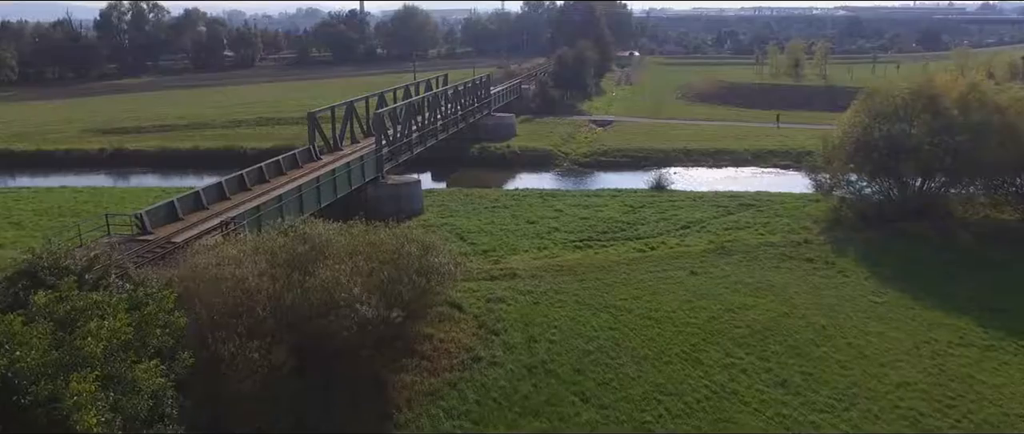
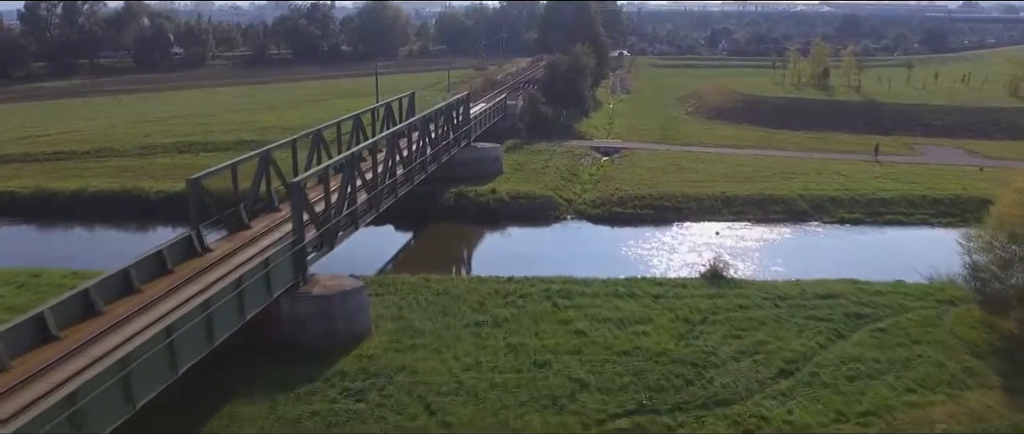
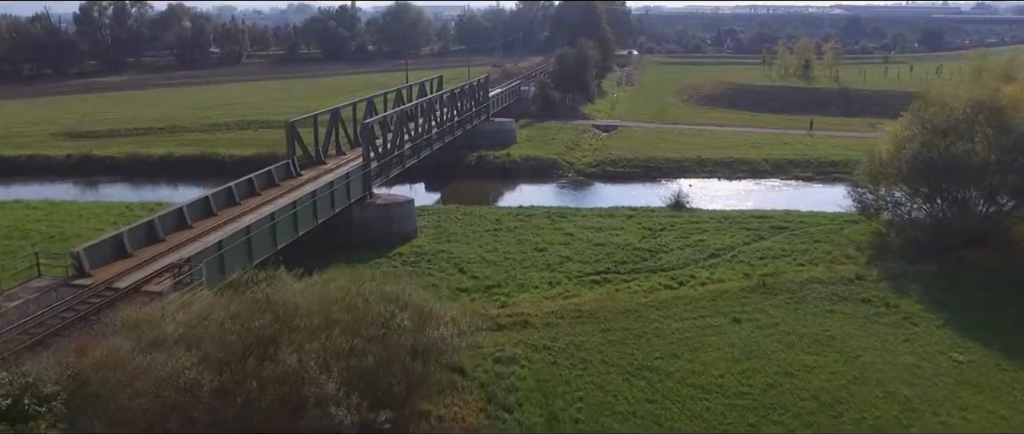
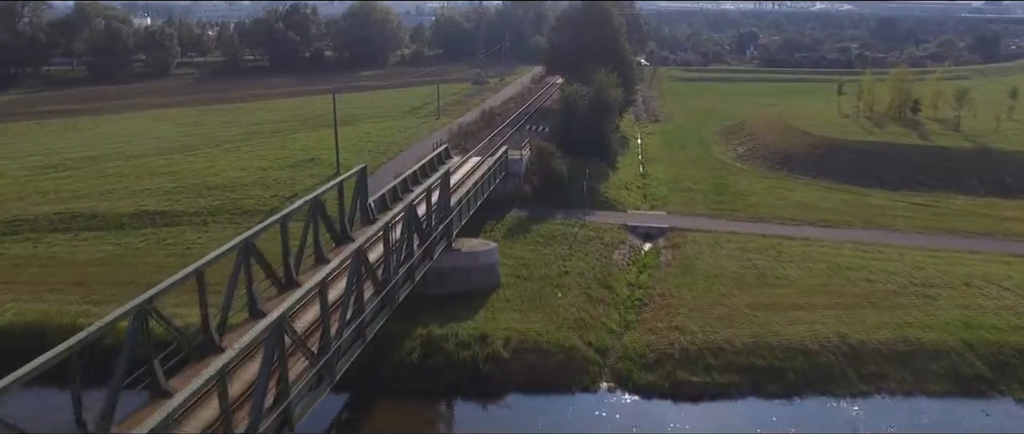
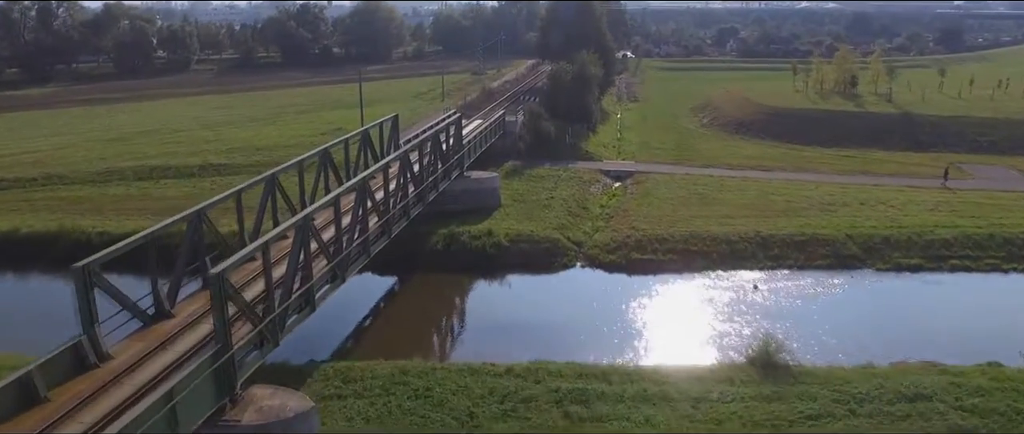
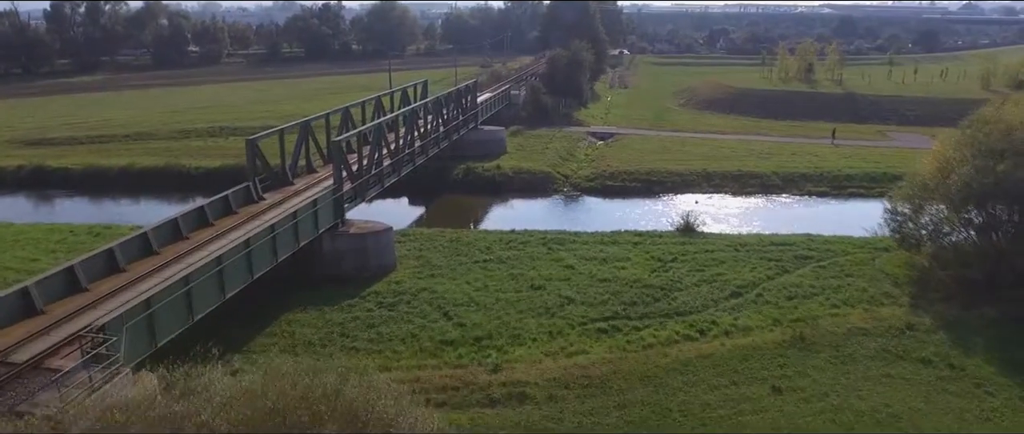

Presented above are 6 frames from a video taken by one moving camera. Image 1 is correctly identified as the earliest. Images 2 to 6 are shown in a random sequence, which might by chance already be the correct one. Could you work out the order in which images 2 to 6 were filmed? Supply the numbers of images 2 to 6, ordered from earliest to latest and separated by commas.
3, 6, 2, 5, 4
